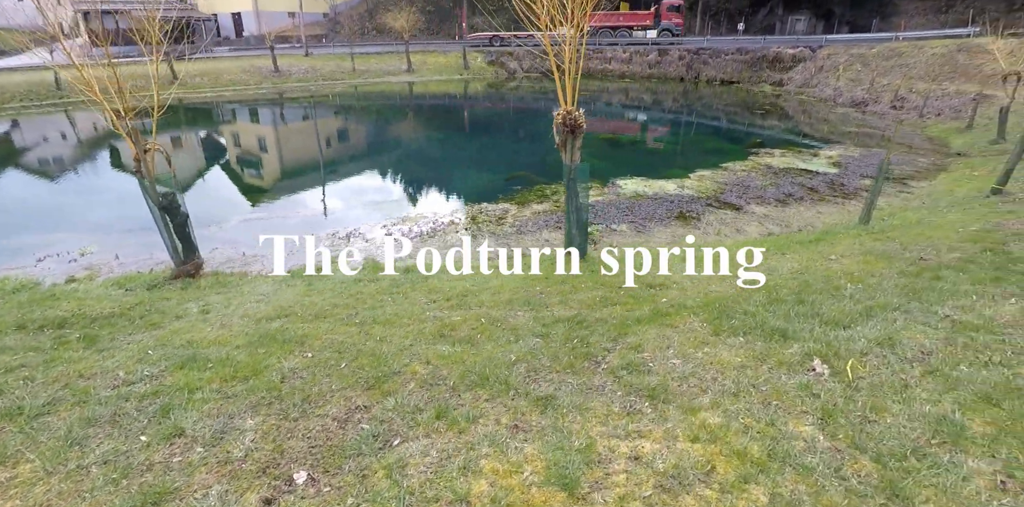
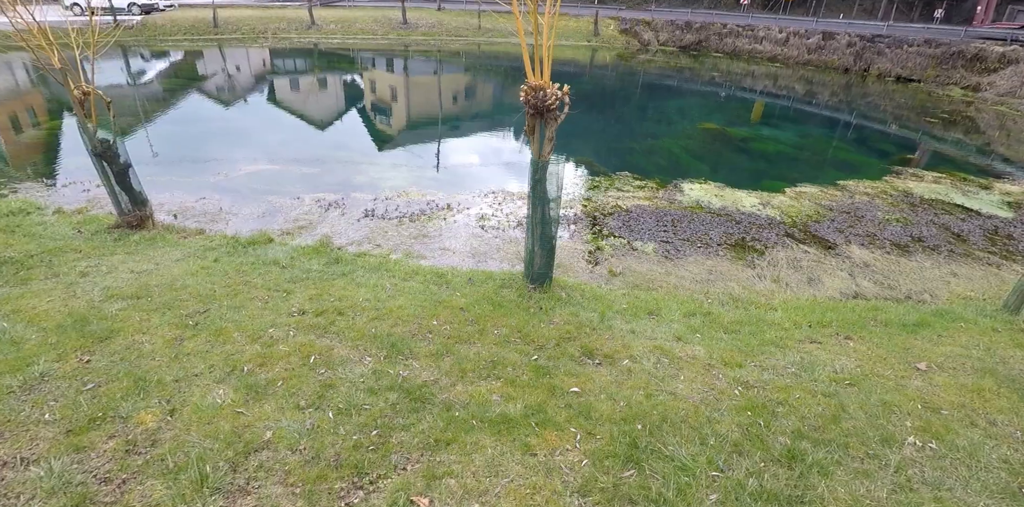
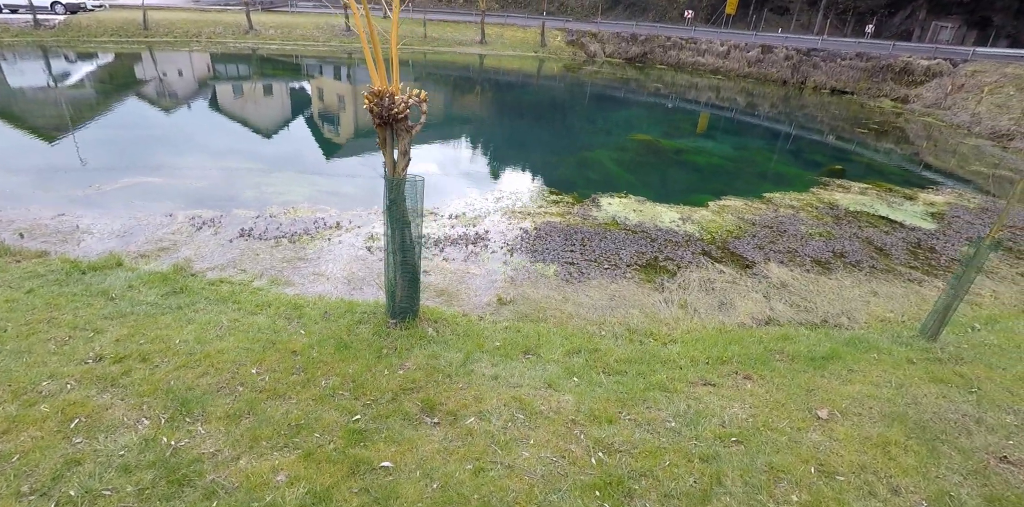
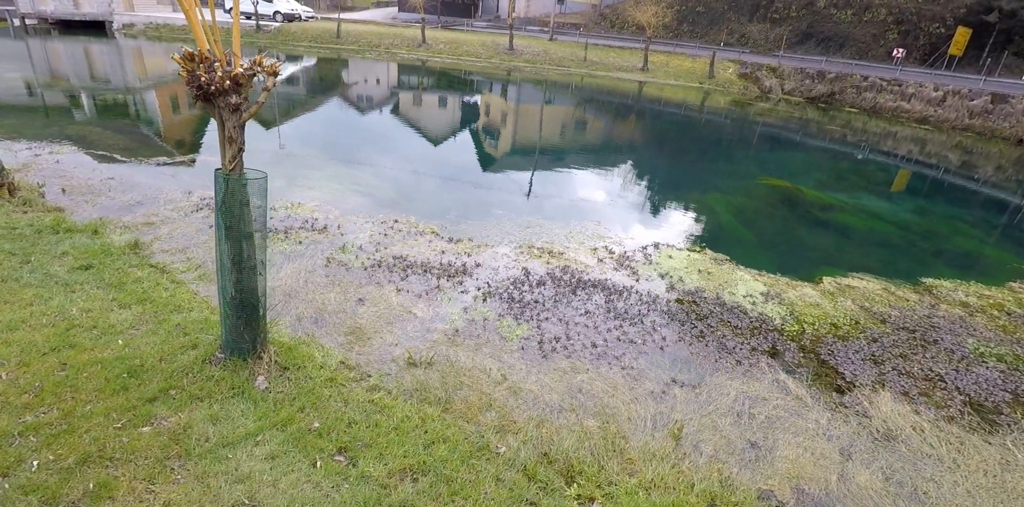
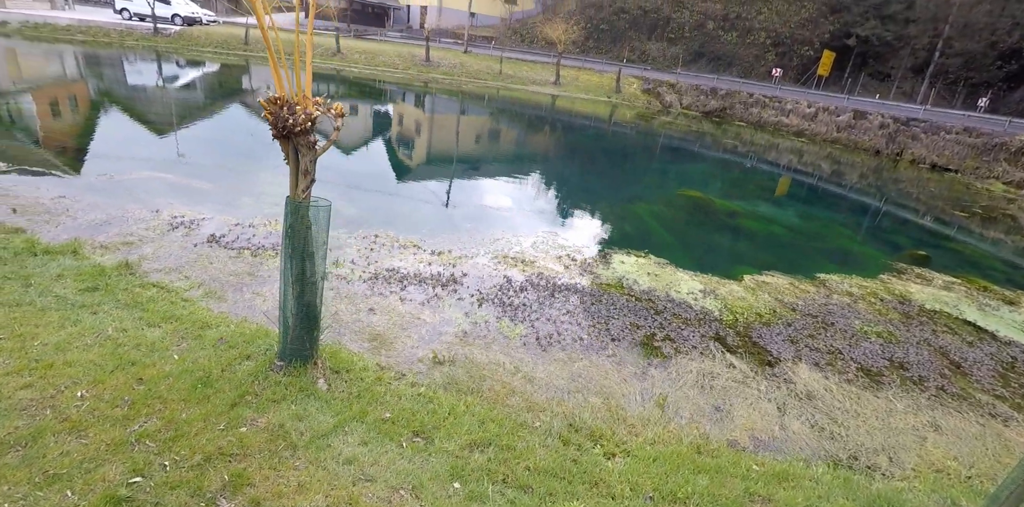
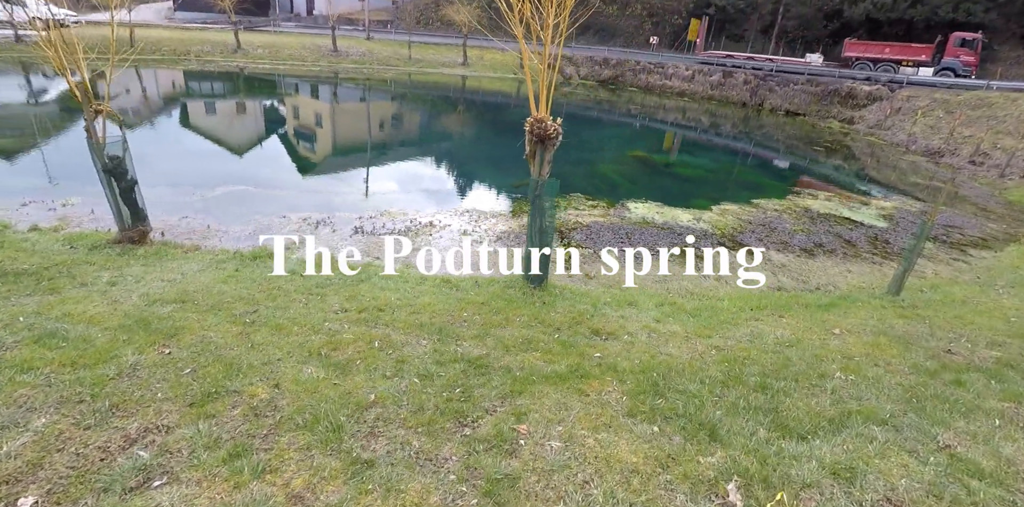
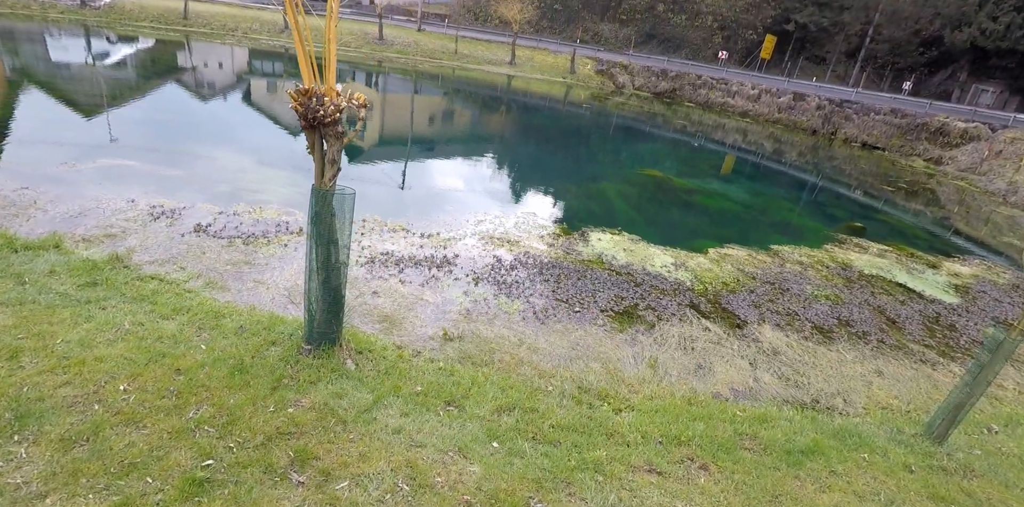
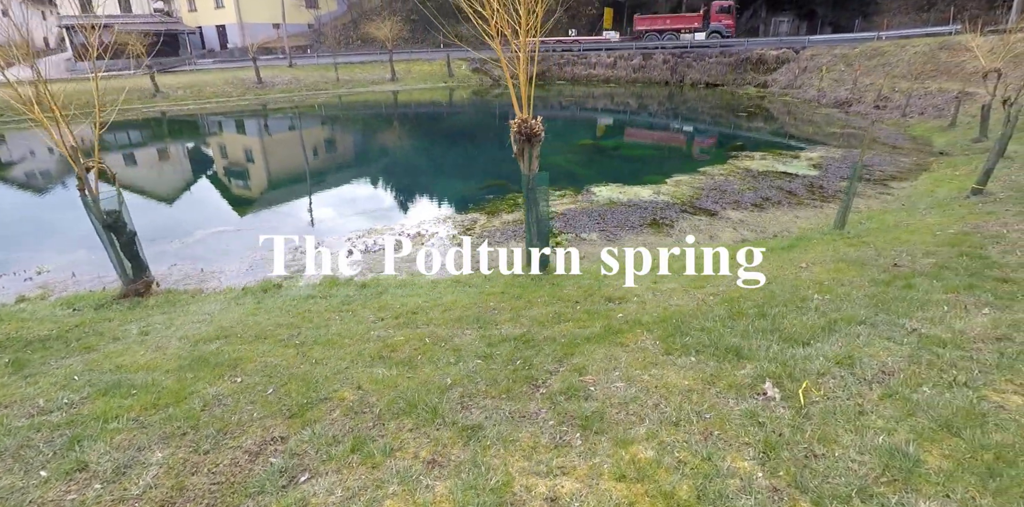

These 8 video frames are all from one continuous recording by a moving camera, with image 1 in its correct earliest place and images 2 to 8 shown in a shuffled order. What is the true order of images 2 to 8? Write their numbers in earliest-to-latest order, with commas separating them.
8, 6, 2, 3, 7, 5, 4
